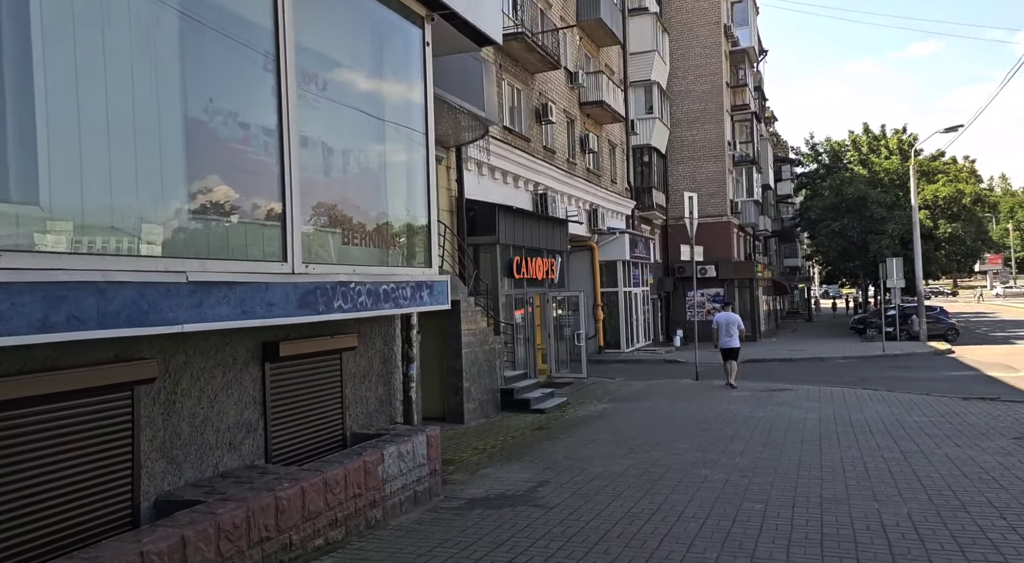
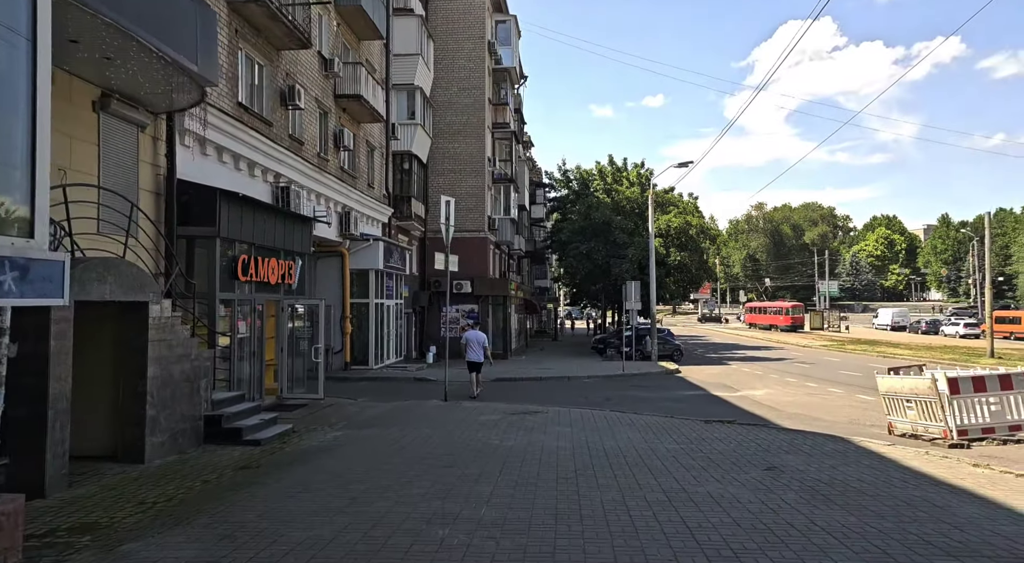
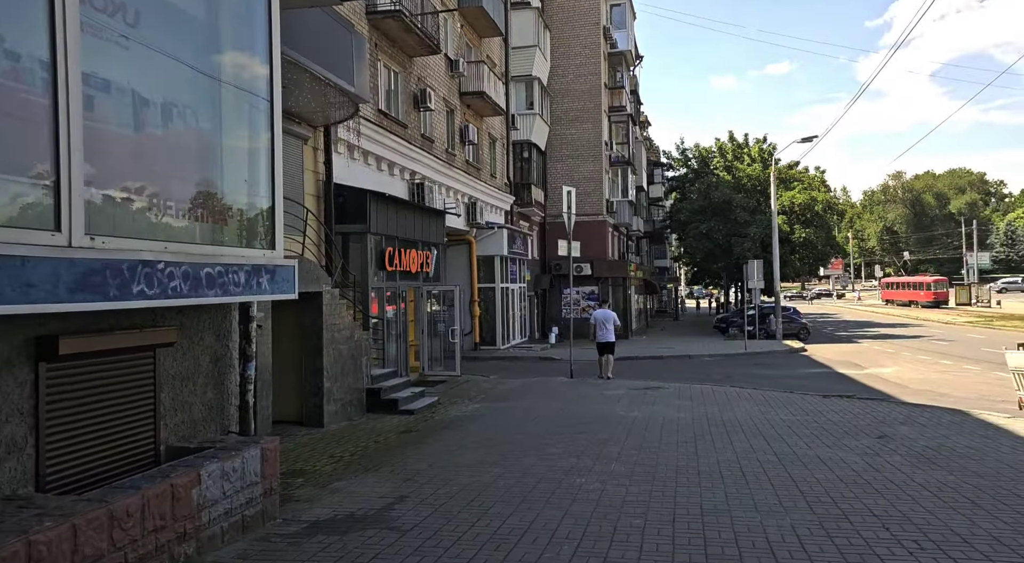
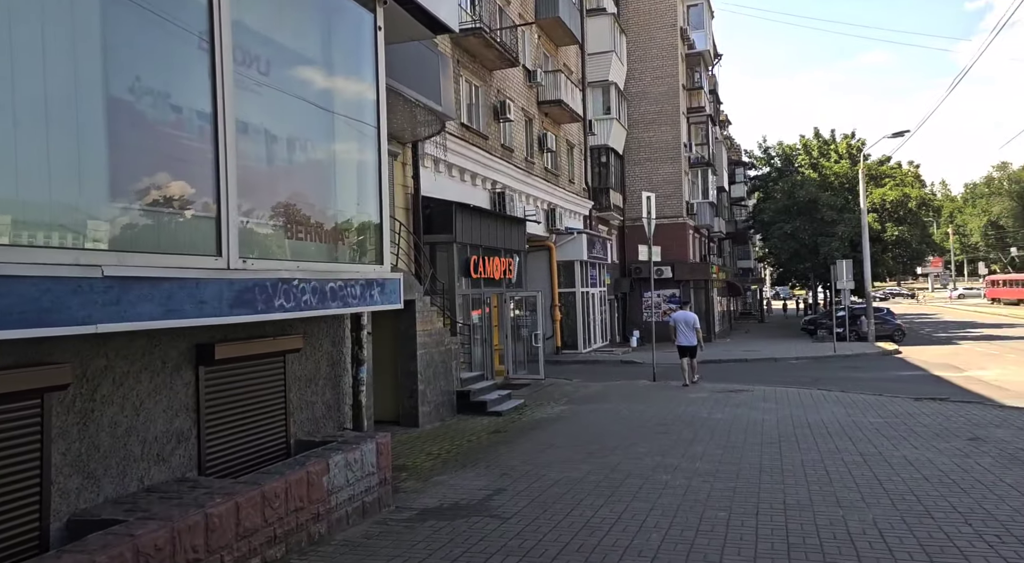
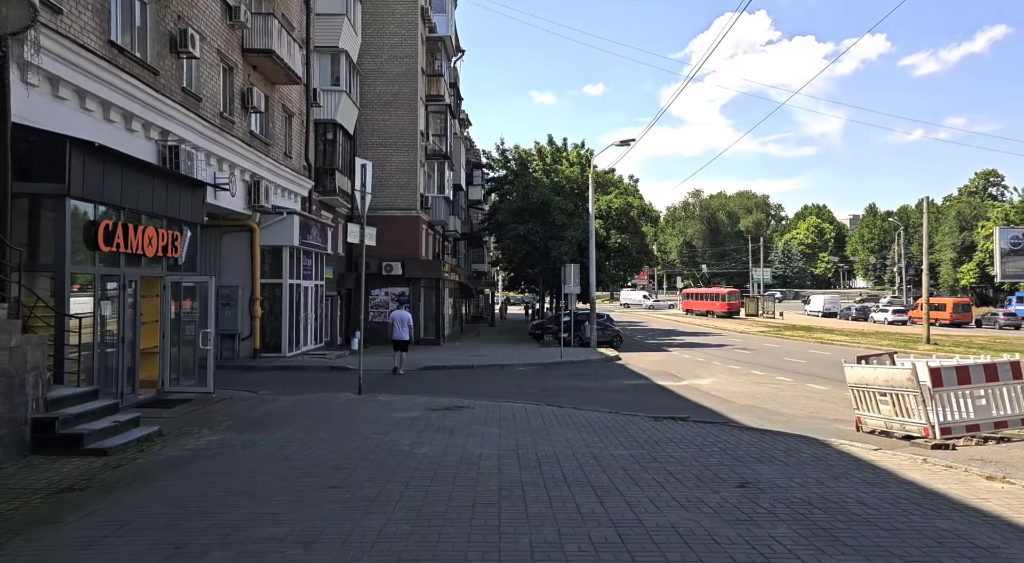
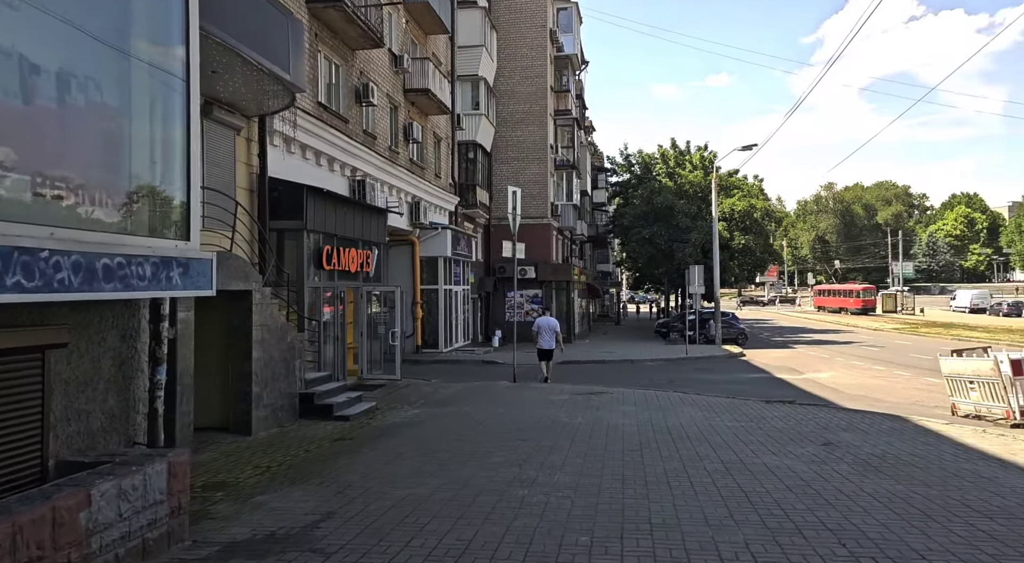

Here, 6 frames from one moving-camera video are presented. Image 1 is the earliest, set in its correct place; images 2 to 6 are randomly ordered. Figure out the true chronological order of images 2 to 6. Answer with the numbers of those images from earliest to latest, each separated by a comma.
4, 3, 6, 2, 5
